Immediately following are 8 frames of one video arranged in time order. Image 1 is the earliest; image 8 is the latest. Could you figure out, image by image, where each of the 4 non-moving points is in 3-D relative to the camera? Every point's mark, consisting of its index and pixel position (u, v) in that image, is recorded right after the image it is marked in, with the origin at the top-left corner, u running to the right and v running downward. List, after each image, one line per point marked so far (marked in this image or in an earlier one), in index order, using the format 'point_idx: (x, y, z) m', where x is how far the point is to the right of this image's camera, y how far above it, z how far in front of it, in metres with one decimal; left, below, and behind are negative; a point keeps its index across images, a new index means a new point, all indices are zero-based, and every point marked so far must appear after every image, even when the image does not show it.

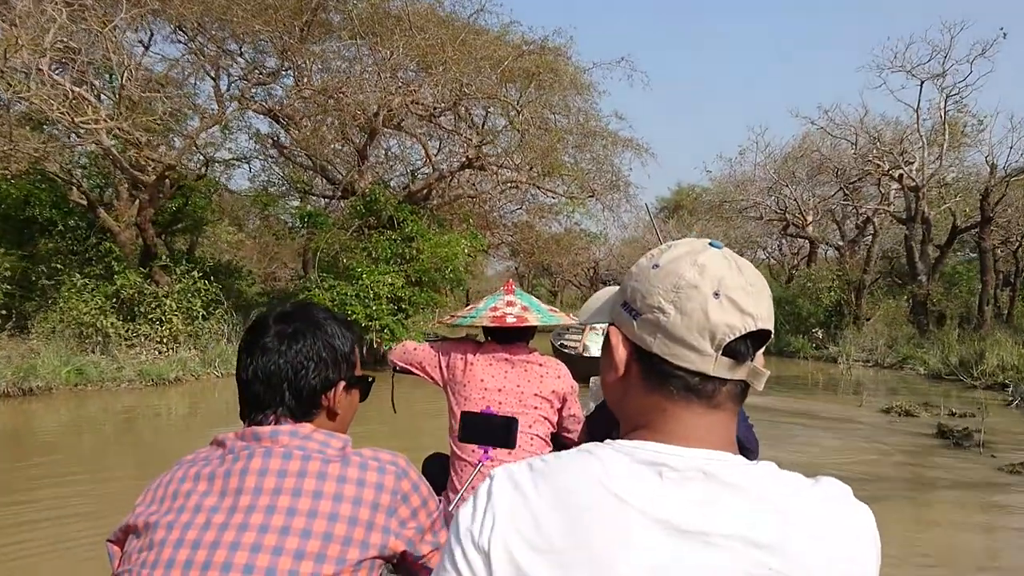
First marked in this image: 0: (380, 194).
0: (-2.3, +1.6, +14.2) m
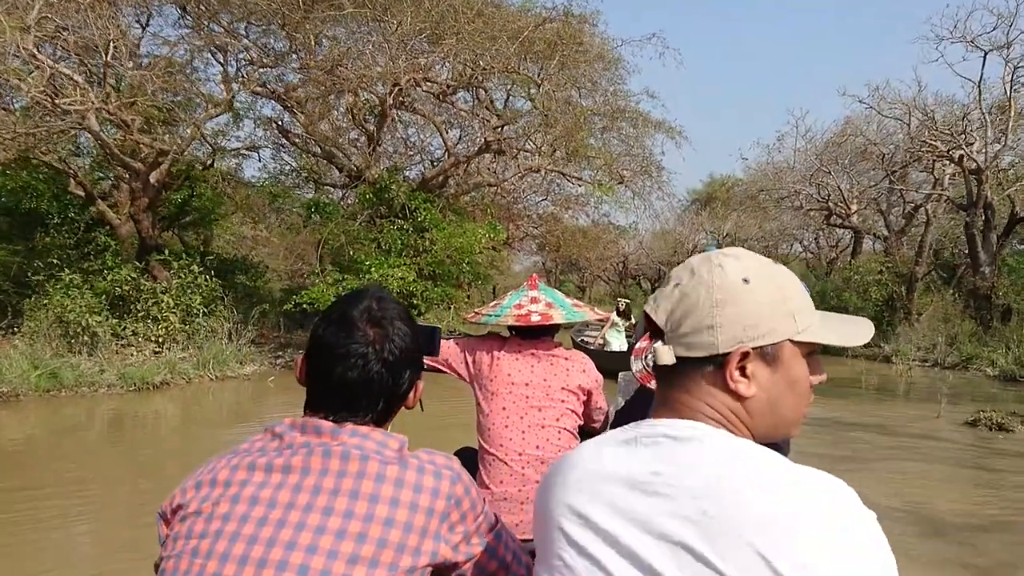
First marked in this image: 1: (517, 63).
0: (-2.0, +1.7, +13.2) m
1: (+0.1, +3.4, +12.5) m
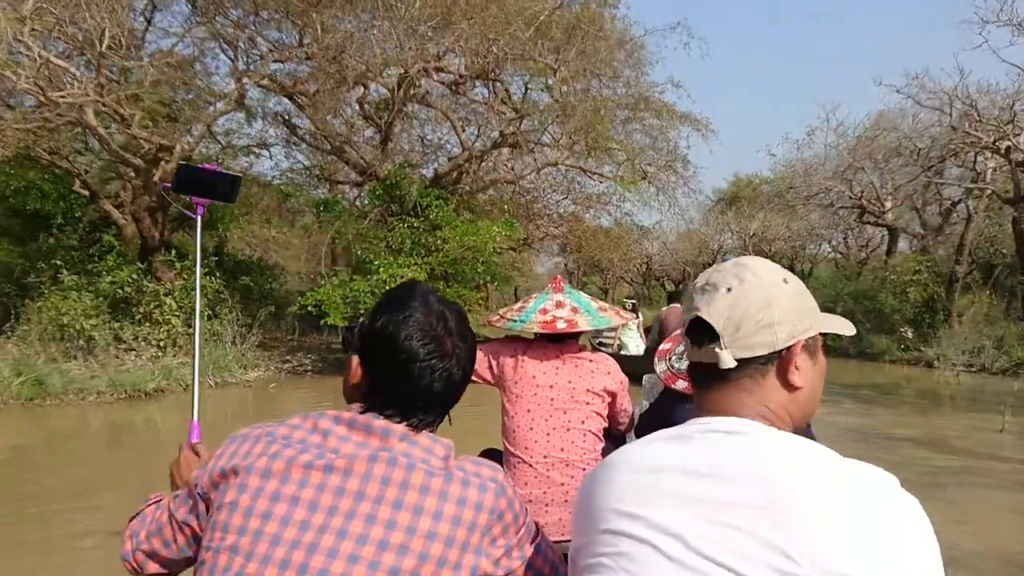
0: (-1.7, +1.7, +12.6) m
1: (+0.3, +3.4, +11.9) m
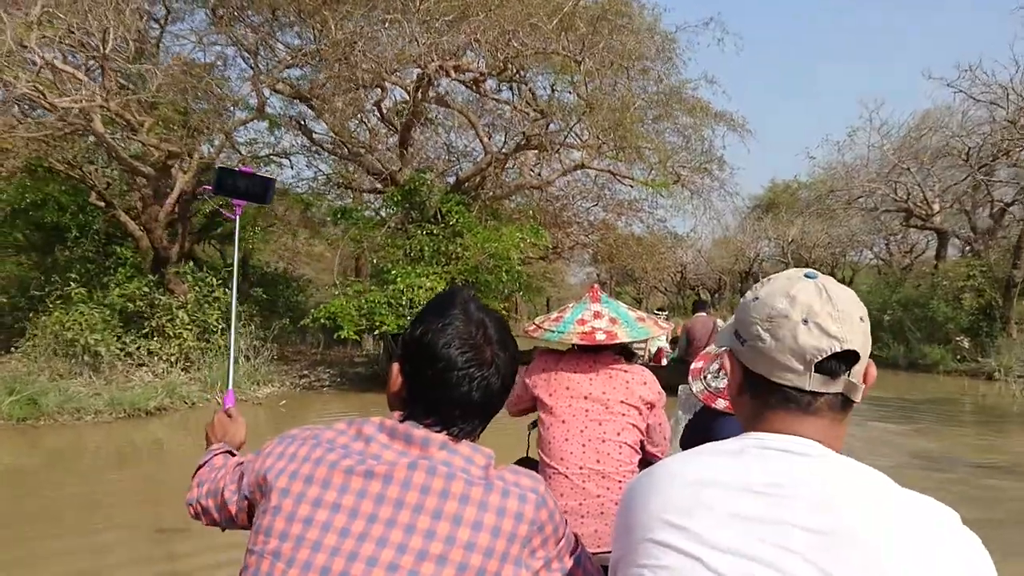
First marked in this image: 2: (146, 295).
0: (-1.3, +1.5, +12.1) m
1: (+0.6, +3.3, +11.3) m
2: (-4.9, -0.1, +11.2) m
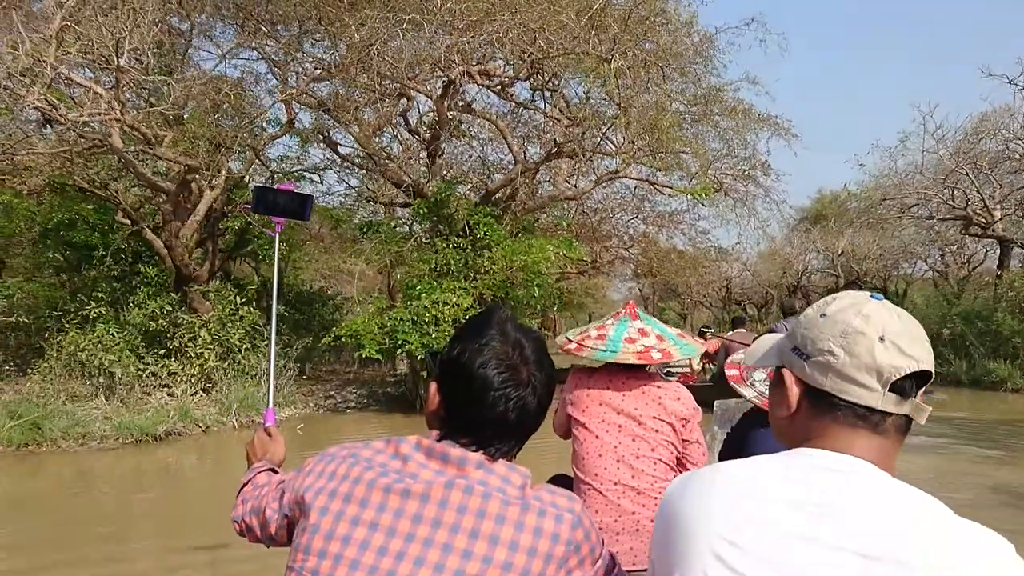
0: (-0.9, +1.3, +11.6) m
1: (+1.0, +3.1, +10.8) m
2: (-4.5, -0.3, +10.9) m
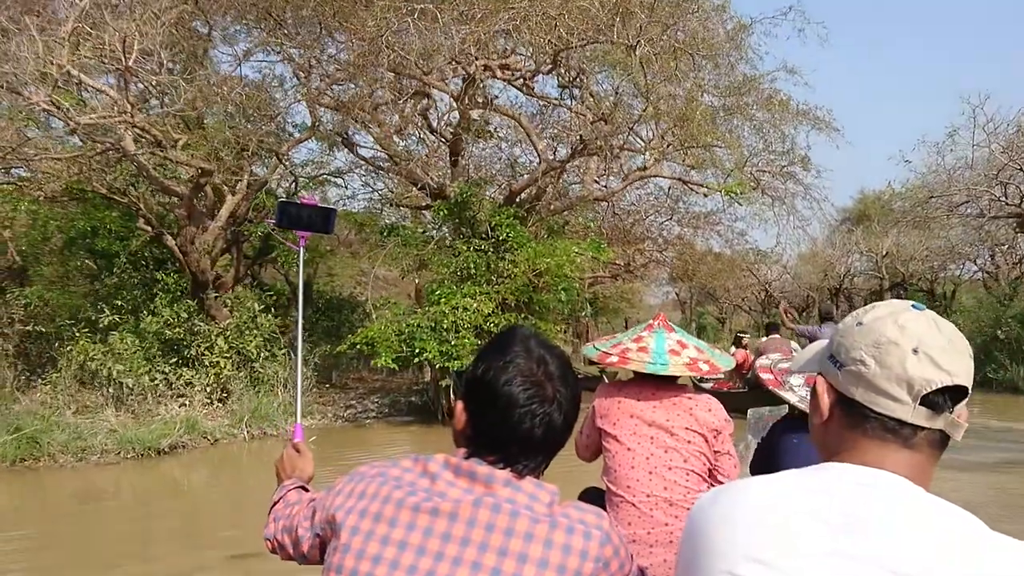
0: (-0.5, +1.2, +11.2) m
1: (+1.3, +3.1, +10.3) m
2: (-4.2, -0.4, +10.7) m
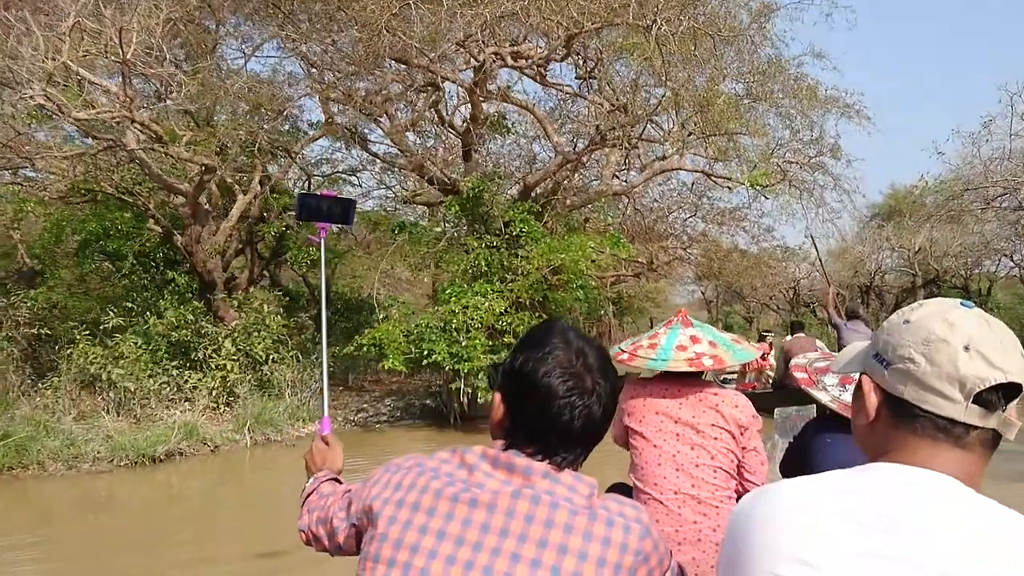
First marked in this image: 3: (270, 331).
0: (-0.3, +1.3, +10.8) m
1: (+1.4, +3.1, +9.9) m
2: (-4.0, -0.4, +10.4) m
3: (-3.1, -0.6, +10.7) m
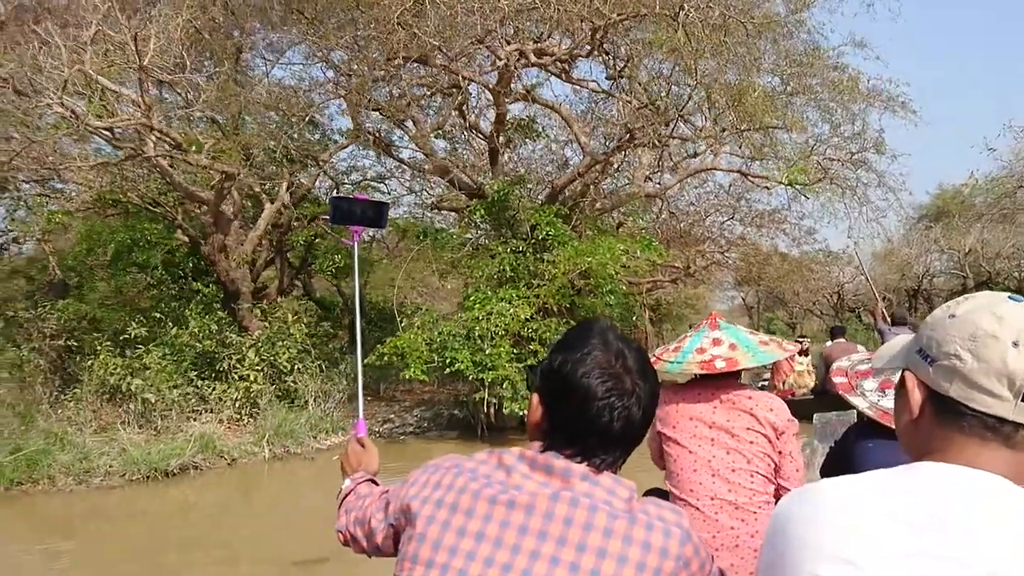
0: (0.0, +1.2, +10.5) m
1: (+1.7, +3.0, +9.5) m
2: (-3.6, -0.6, +10.2) m
3: (-2.7, -0.7, +10.5) m
